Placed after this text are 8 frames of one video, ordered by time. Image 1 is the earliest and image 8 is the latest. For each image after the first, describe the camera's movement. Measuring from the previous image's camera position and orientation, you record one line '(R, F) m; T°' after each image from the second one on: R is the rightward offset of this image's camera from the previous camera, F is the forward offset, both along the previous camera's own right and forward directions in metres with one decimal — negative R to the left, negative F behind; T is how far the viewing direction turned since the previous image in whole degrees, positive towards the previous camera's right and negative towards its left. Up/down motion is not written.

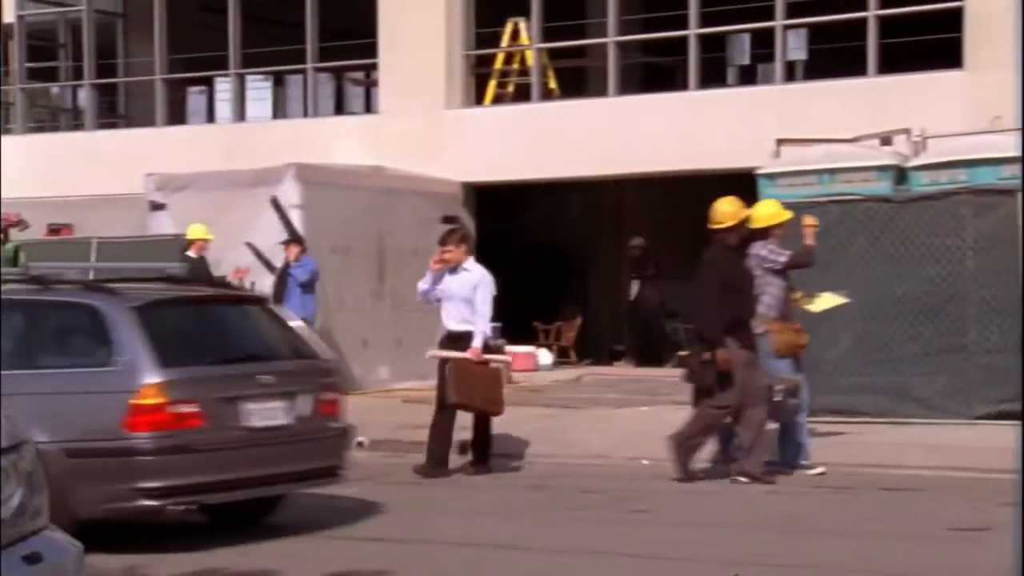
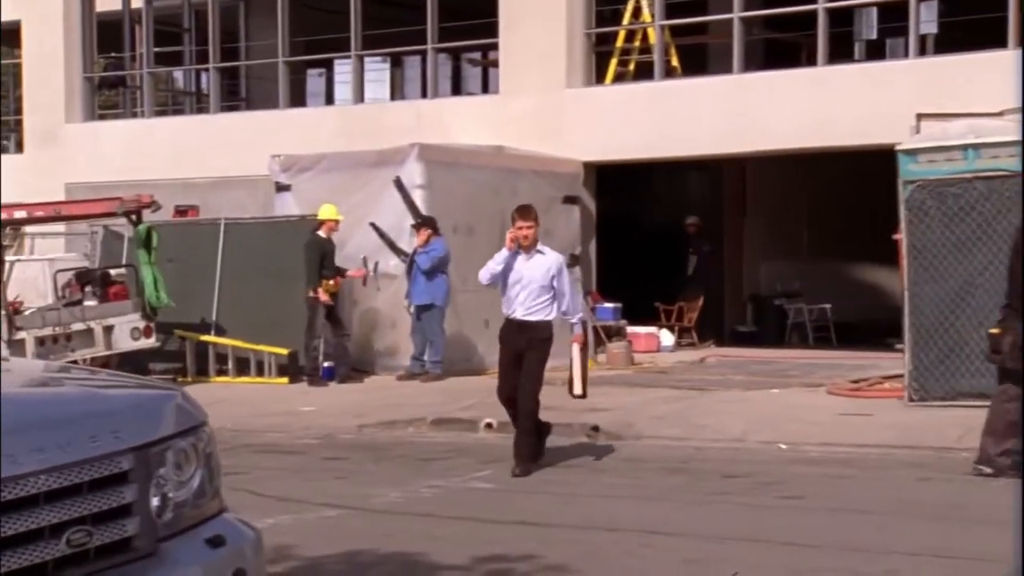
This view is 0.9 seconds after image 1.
(-0.2, +0.1) m; -4°
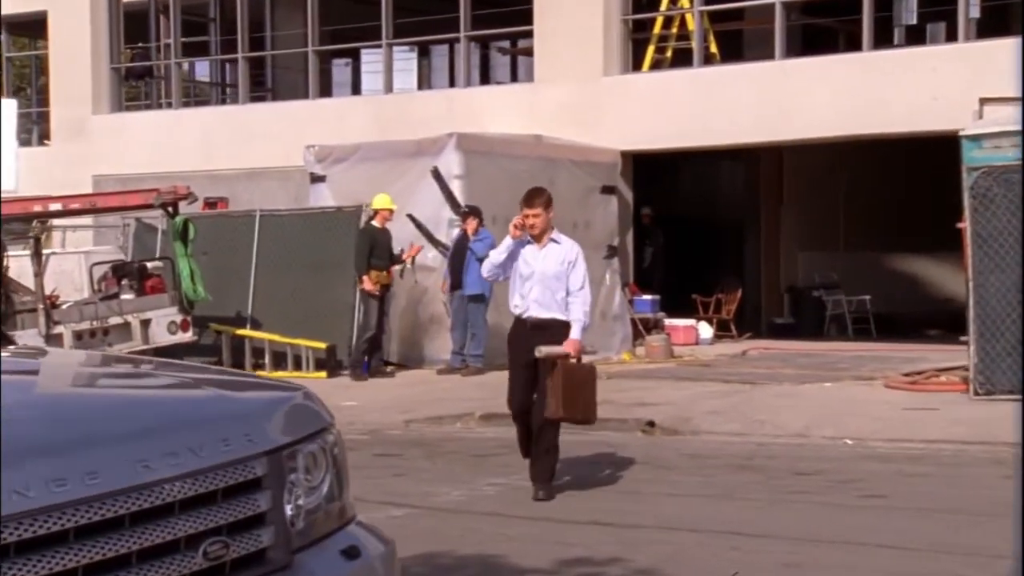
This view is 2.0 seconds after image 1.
(-0.4, +0.3) m; 0°
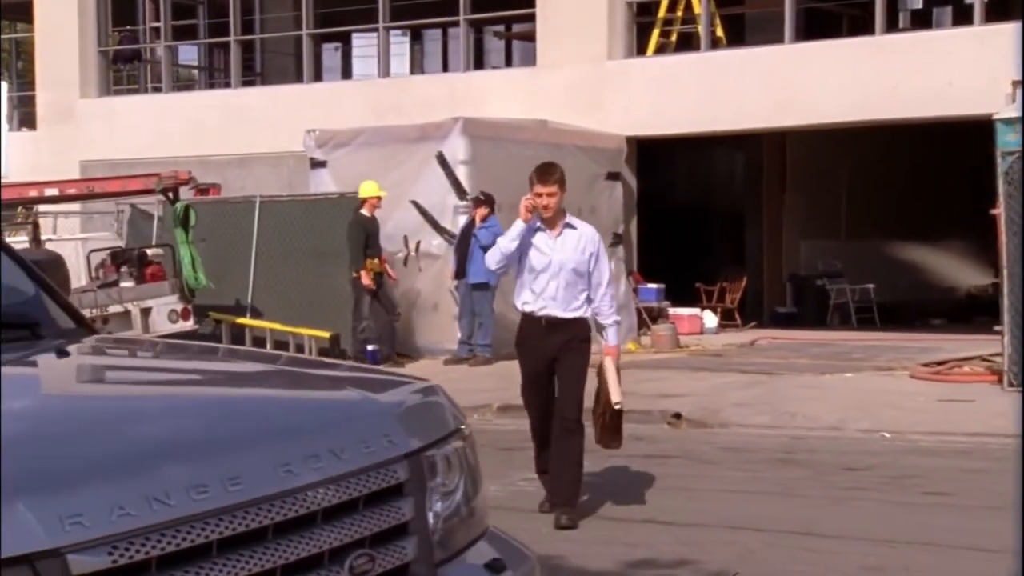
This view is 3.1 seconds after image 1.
(-0.4, +0.4) m; +1°
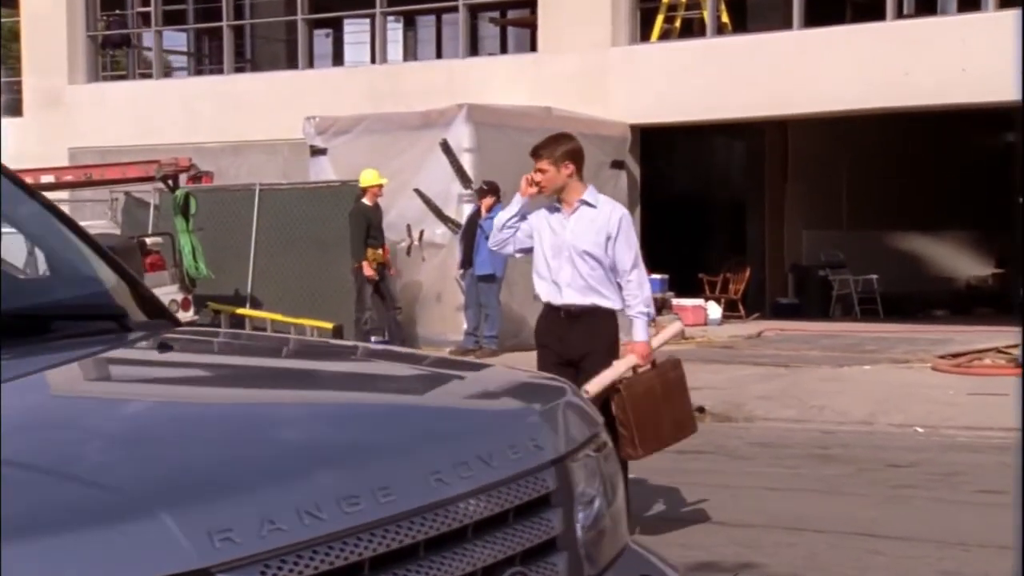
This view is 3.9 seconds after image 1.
(-0.3, +0.3) m; +1°
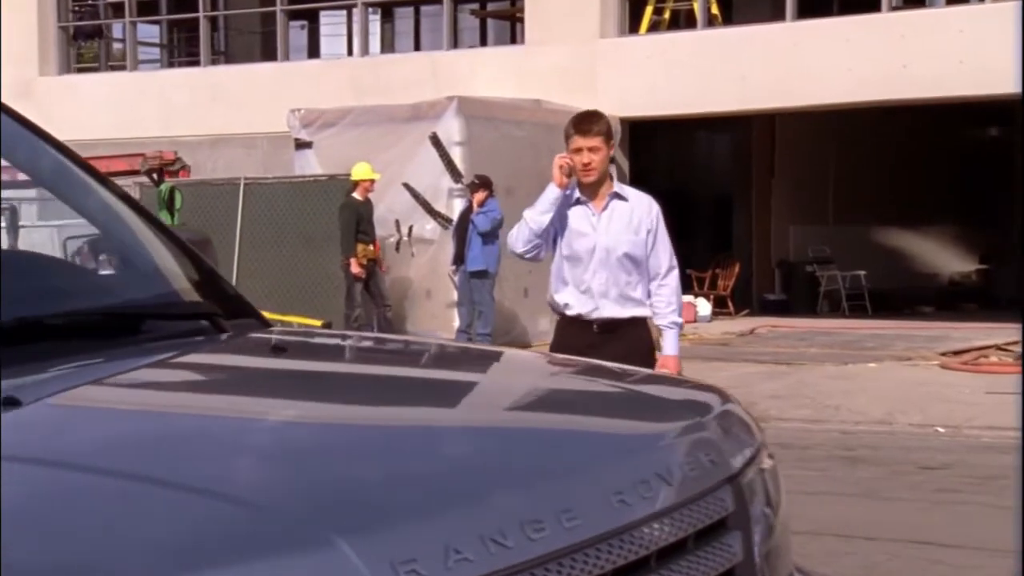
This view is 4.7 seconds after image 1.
(-0.4, +0.4) m; +2°
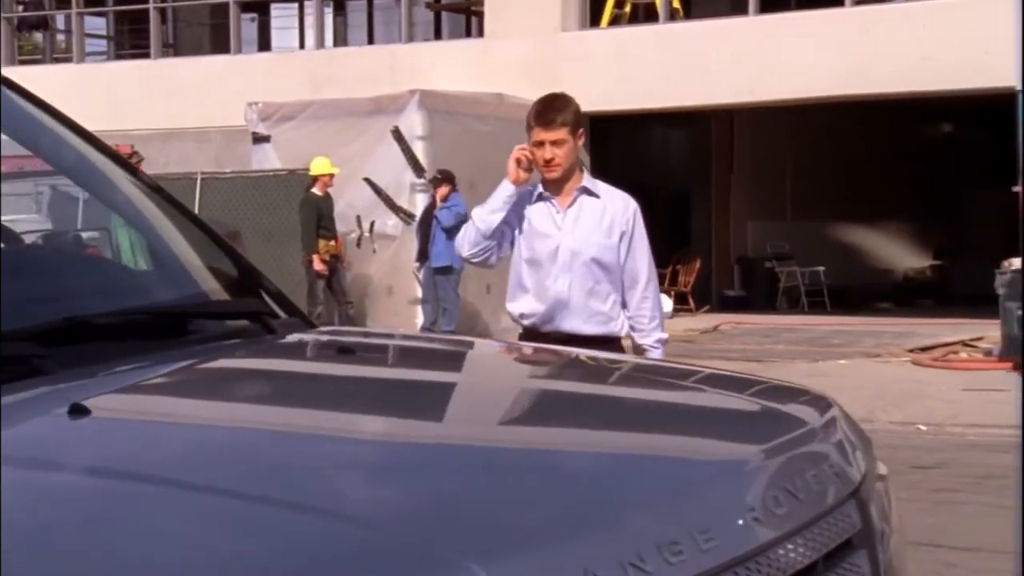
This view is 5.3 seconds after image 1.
(-0.3, +0.2) m; +2°
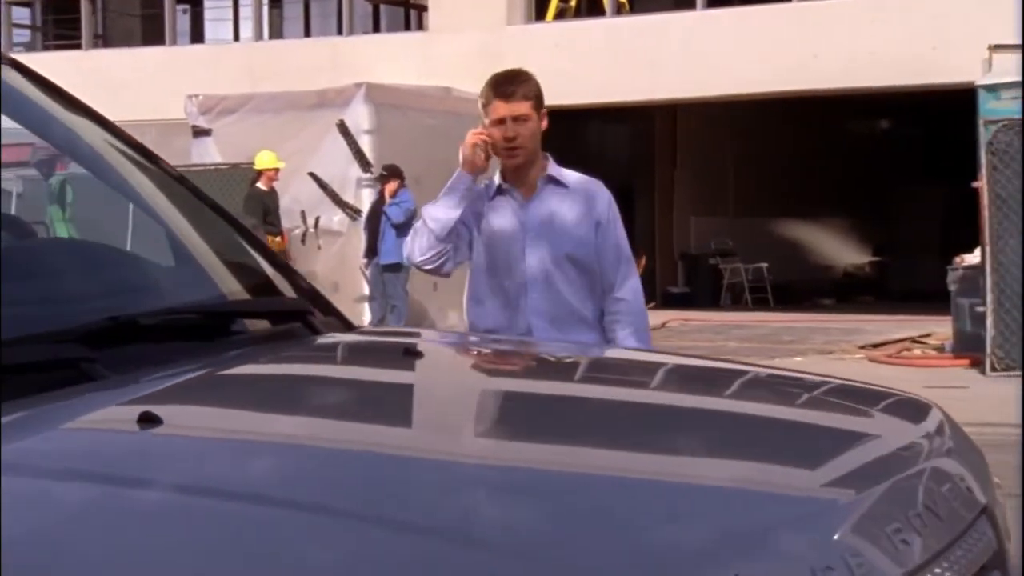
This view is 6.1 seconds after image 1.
(-0.2, +0.2) m; +3°
